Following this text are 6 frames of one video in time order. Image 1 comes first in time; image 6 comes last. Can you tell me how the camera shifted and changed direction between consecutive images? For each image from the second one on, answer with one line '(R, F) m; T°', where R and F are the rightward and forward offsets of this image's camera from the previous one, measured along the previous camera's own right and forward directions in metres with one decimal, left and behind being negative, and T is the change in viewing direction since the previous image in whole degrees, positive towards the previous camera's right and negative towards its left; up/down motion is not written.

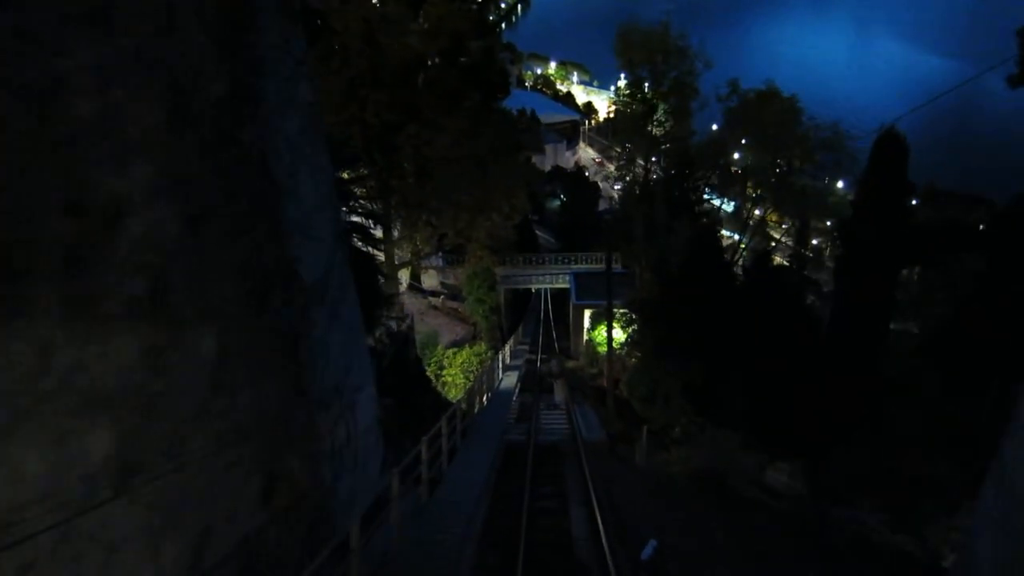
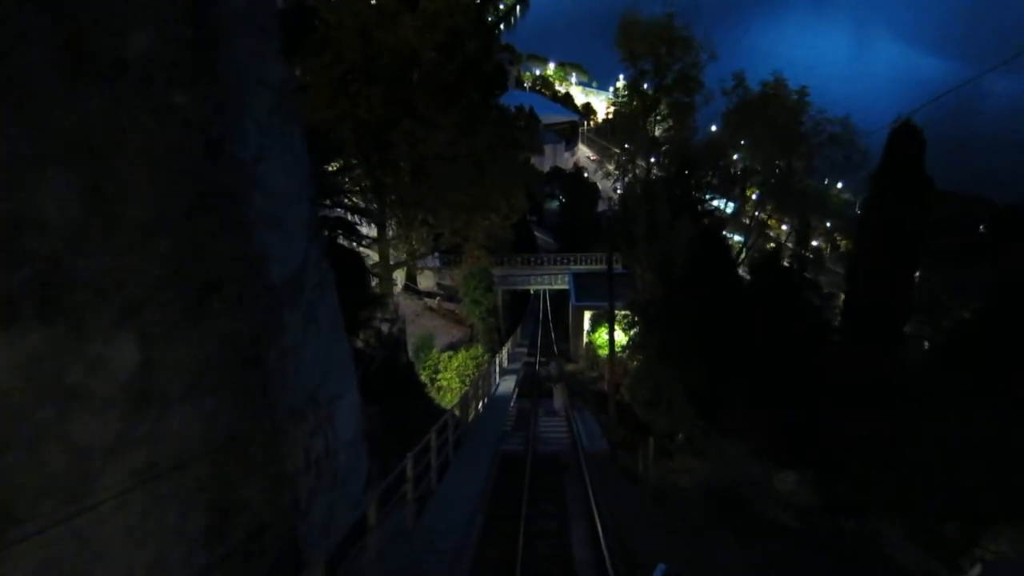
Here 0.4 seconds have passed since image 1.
(0.0, +0.5) m; 0°
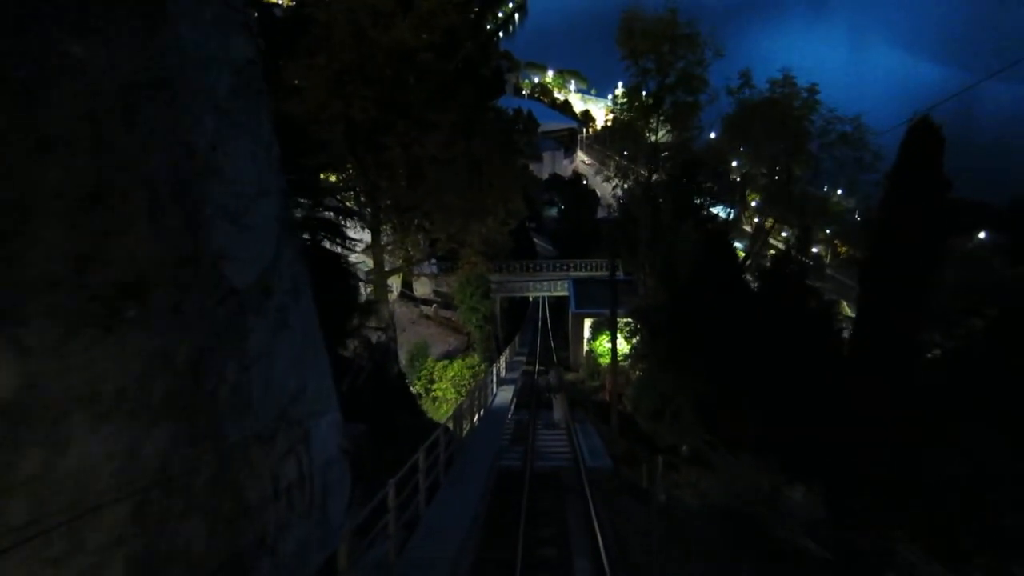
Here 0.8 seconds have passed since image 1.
(0.0, +0.5) m; 0°
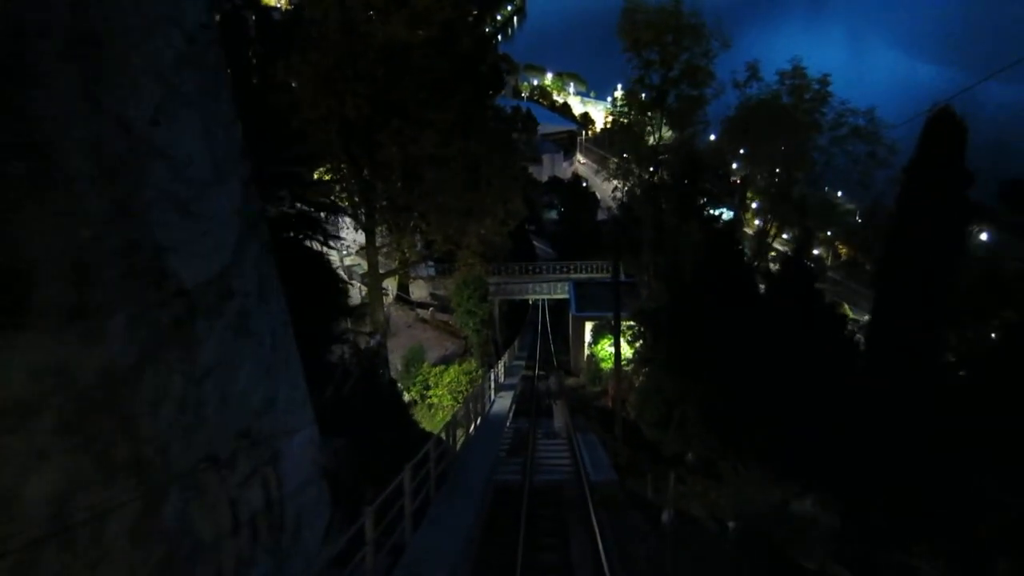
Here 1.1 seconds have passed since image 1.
(0.0, +0.5) m; 0°
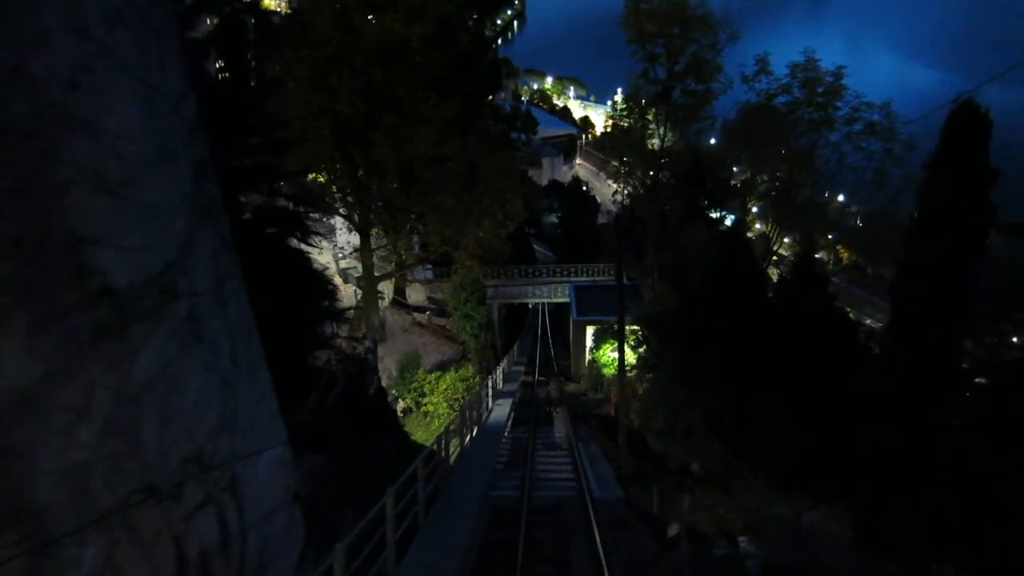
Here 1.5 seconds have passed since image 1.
(0.0, +0.5) m; 0°
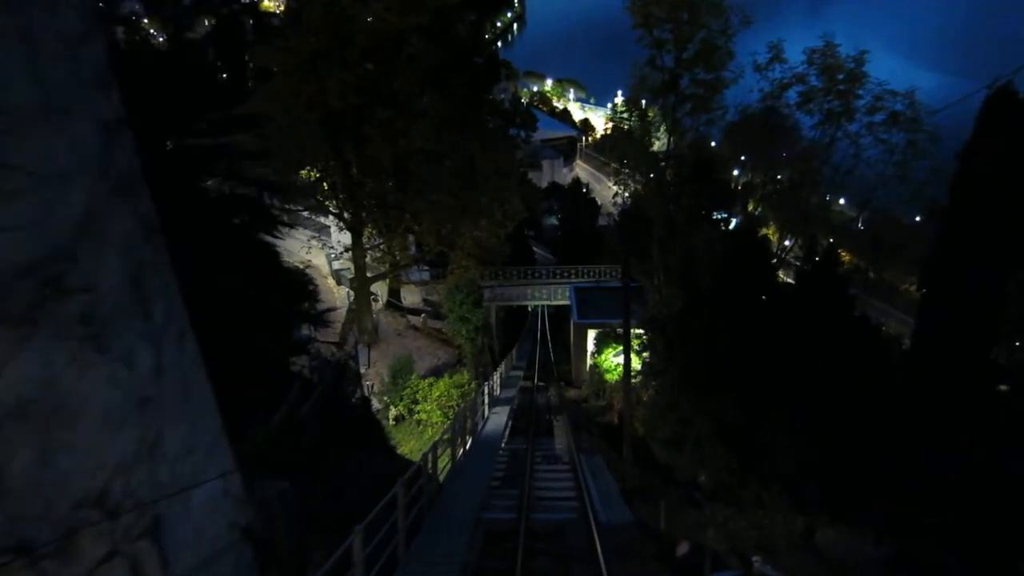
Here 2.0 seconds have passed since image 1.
(0.0, +0.7) m; 0°
